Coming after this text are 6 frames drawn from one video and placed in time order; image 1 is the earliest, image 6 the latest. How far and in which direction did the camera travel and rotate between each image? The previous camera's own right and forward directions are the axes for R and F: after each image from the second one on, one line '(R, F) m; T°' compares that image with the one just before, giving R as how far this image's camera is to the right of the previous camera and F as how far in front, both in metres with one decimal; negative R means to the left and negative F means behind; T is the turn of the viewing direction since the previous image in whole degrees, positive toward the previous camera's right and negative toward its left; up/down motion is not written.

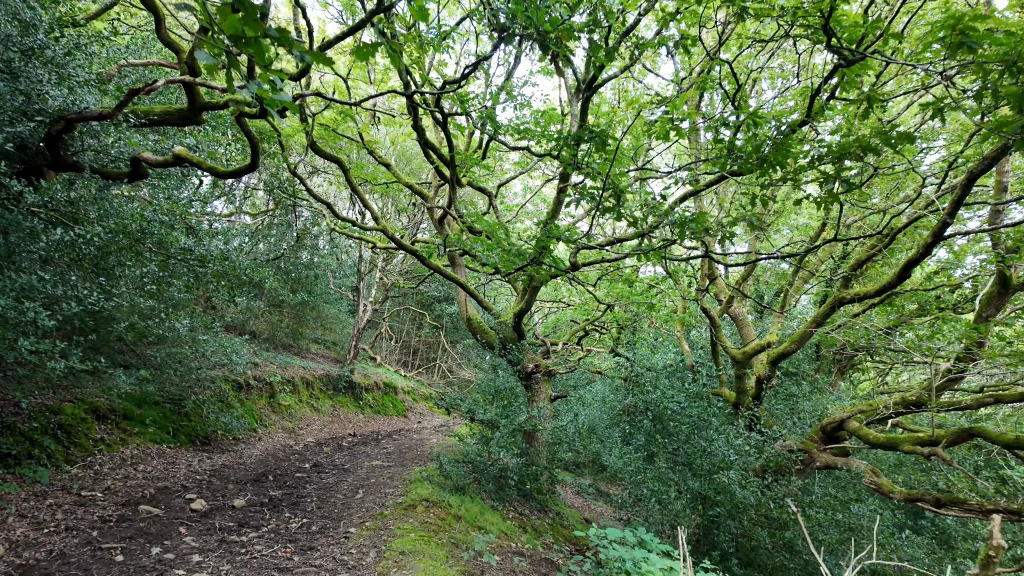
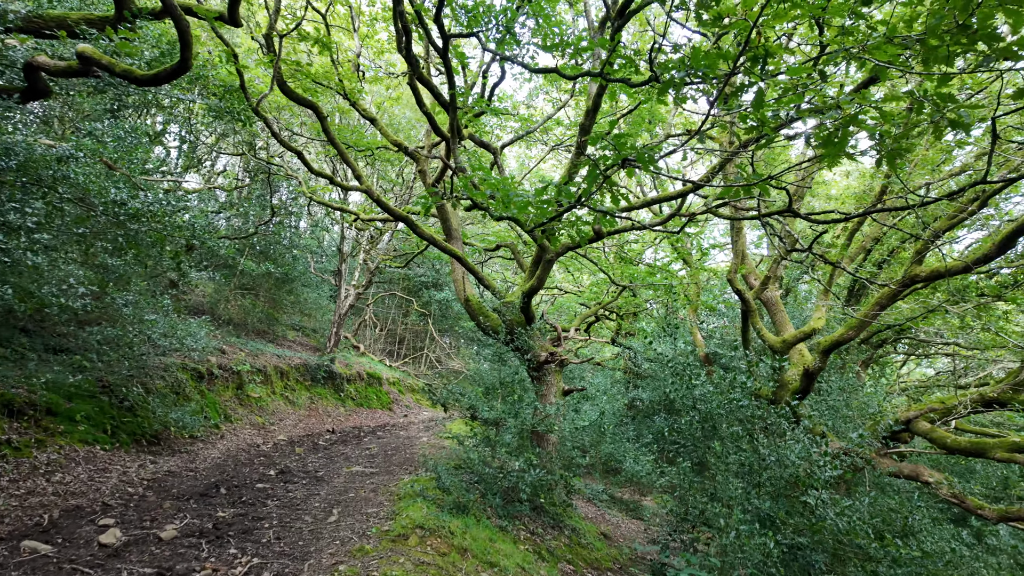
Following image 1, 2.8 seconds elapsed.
(-0.3, +1.2) m; +1°
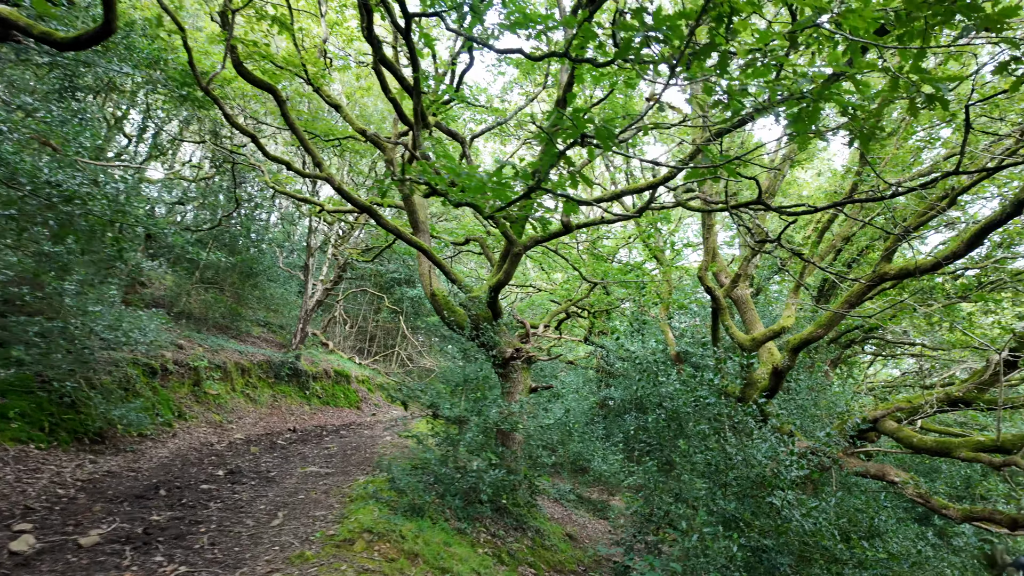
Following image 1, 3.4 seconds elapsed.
(+0.1, +0.2) m; +2°
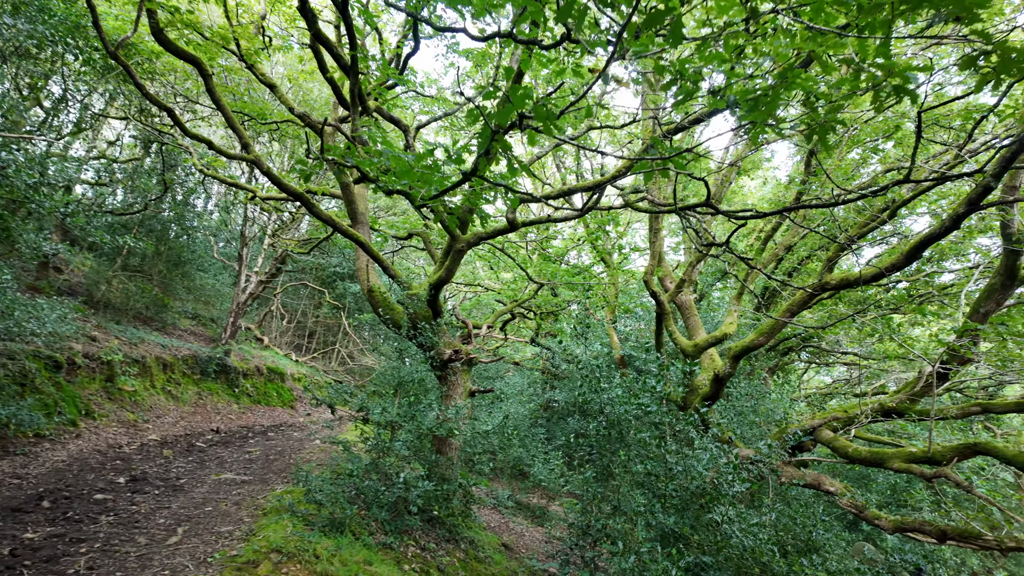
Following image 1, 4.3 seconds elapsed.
(+0.1, +0.3) m; +5°
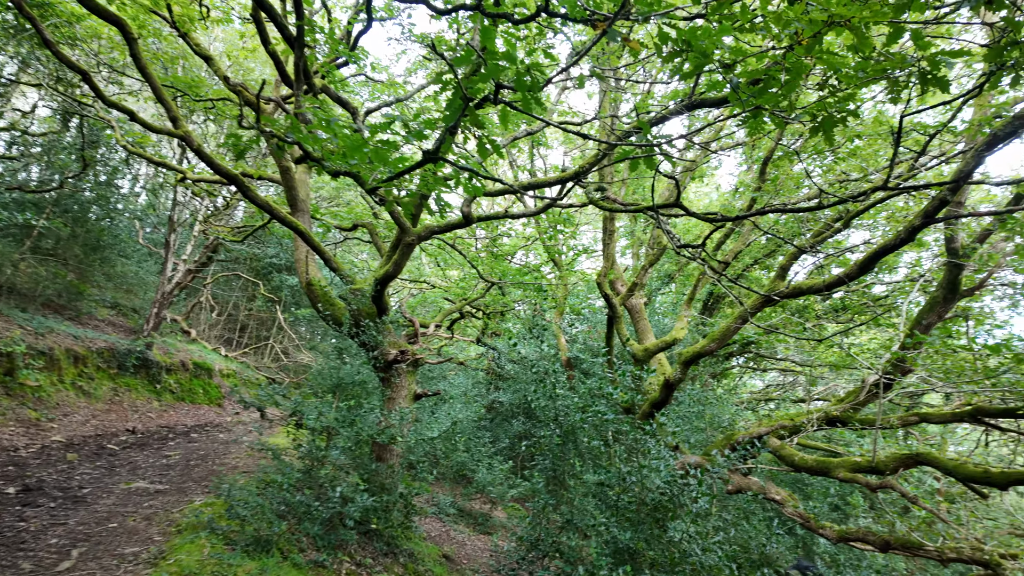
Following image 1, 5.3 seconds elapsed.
(-0.1, +0.3) m; +5°
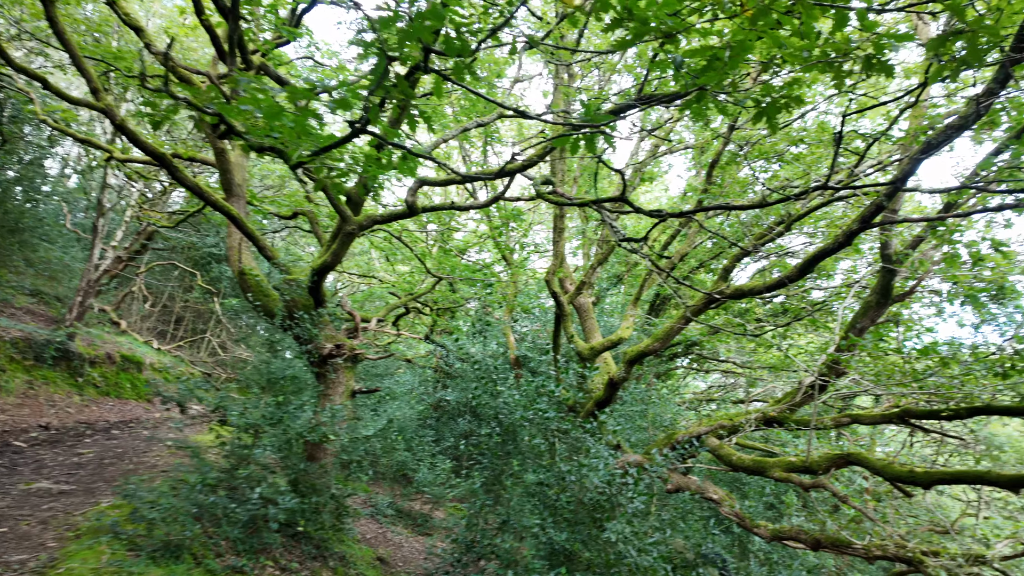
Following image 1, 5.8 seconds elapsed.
(+0.1, +0.1) m; +4°
